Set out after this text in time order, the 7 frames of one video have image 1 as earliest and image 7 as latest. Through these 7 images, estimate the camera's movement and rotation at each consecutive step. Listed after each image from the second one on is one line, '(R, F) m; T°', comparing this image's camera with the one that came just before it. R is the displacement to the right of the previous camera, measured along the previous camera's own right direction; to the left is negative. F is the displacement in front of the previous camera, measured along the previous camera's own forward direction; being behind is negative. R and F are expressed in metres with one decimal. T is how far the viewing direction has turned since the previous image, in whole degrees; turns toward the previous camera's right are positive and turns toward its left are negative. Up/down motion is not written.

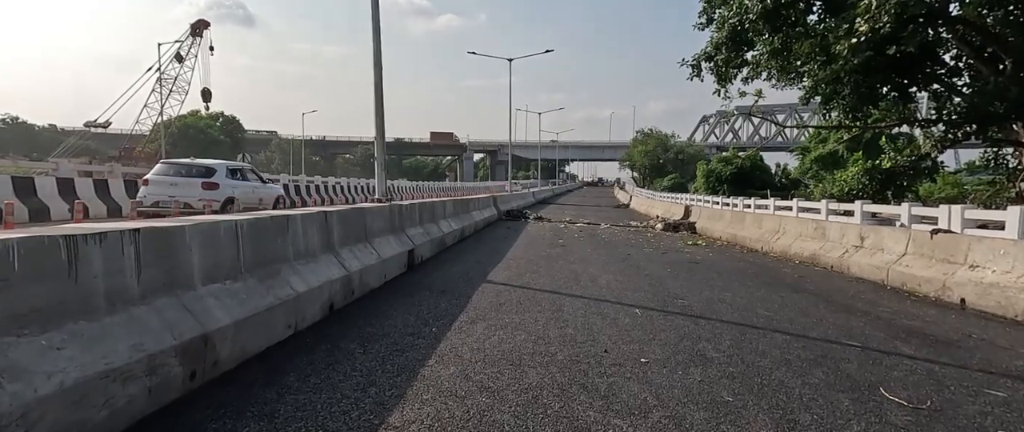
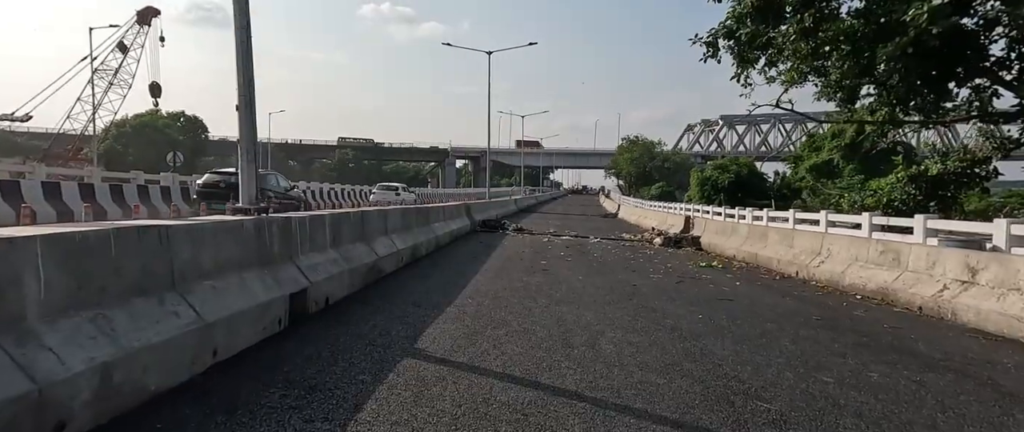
(+0.3, +3.6) m; +1°
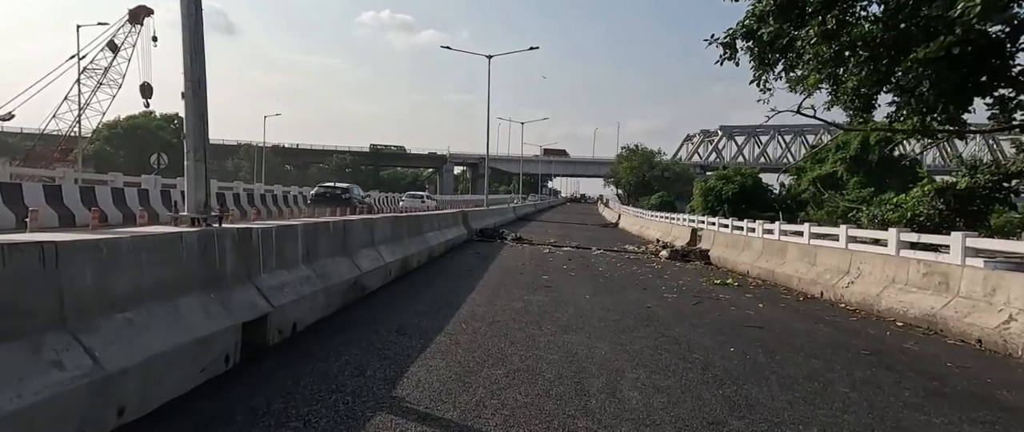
(0.0, +1.1) m; 0°
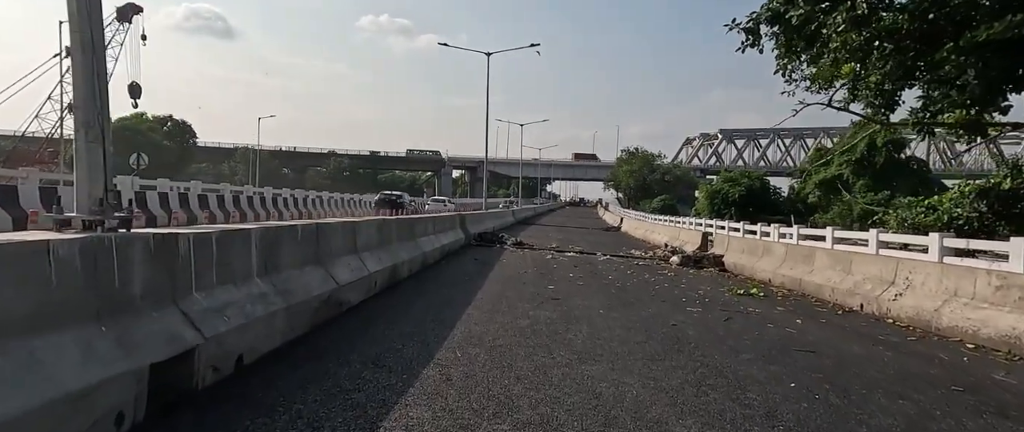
(-0.1, +1.3) m; 0°
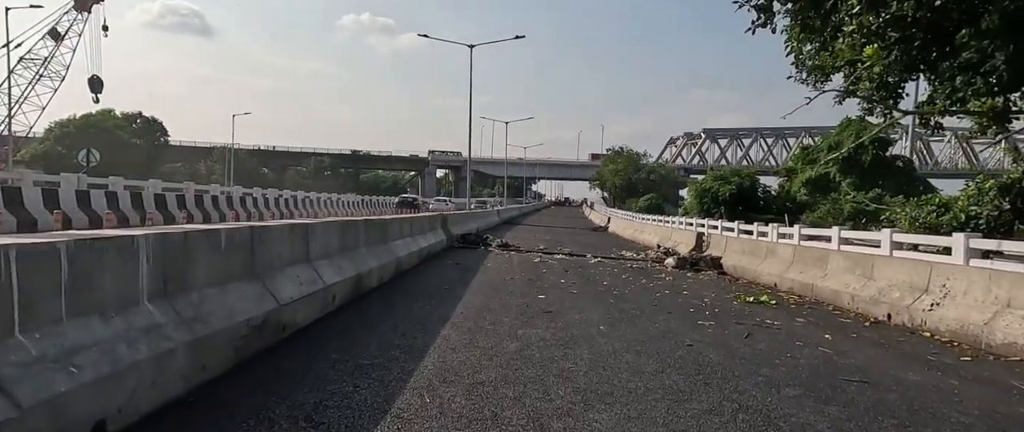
(0.0, +1.3) m; +1°
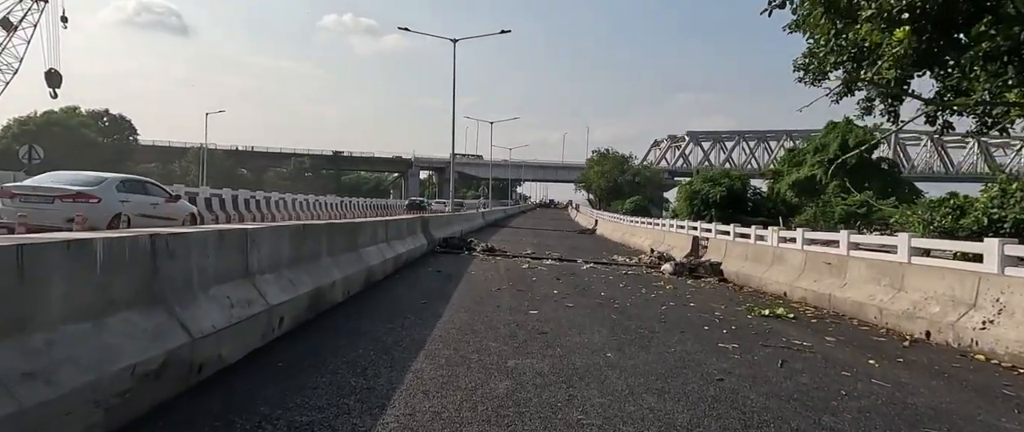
(0.0, +1.3) m; +1°
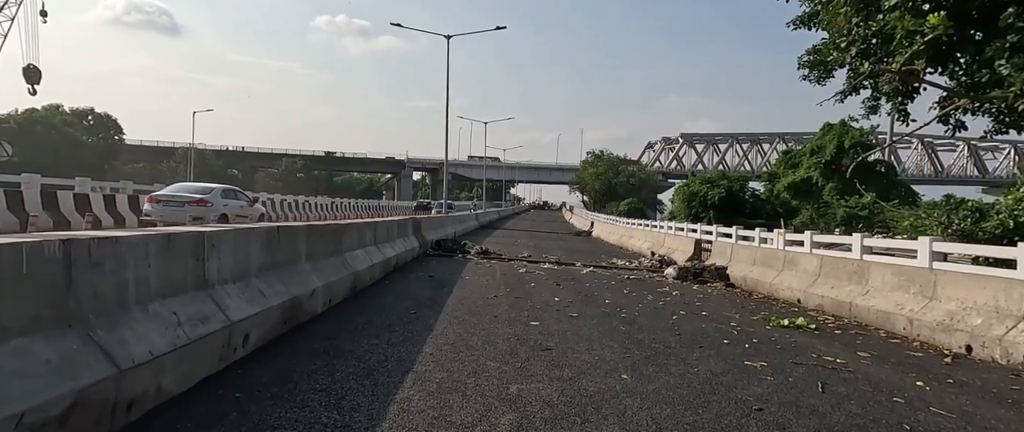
(-0.1, +0.8) m; +1°
